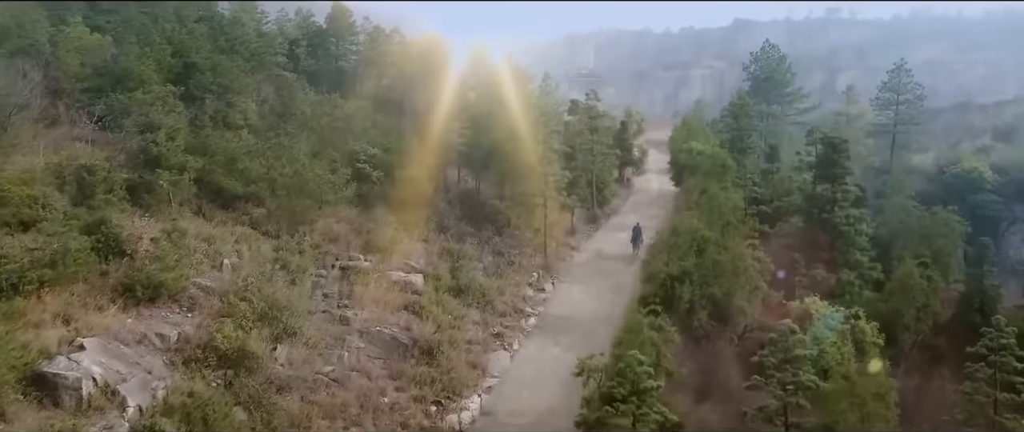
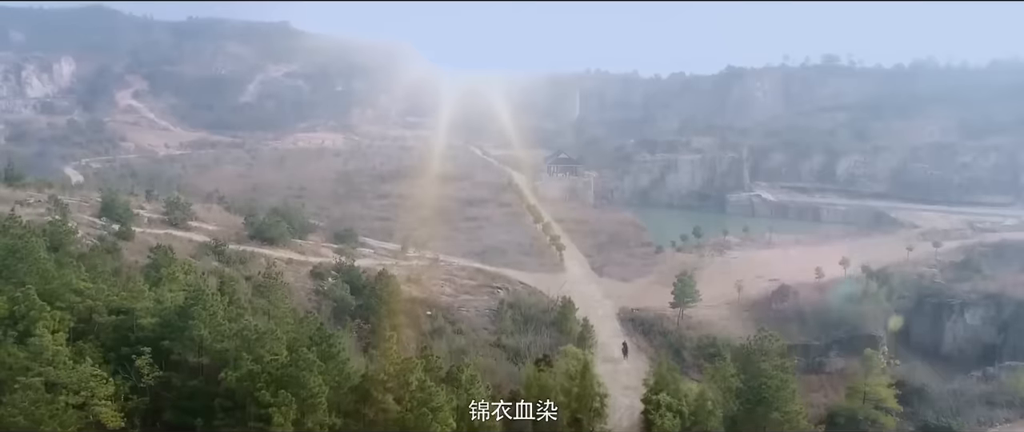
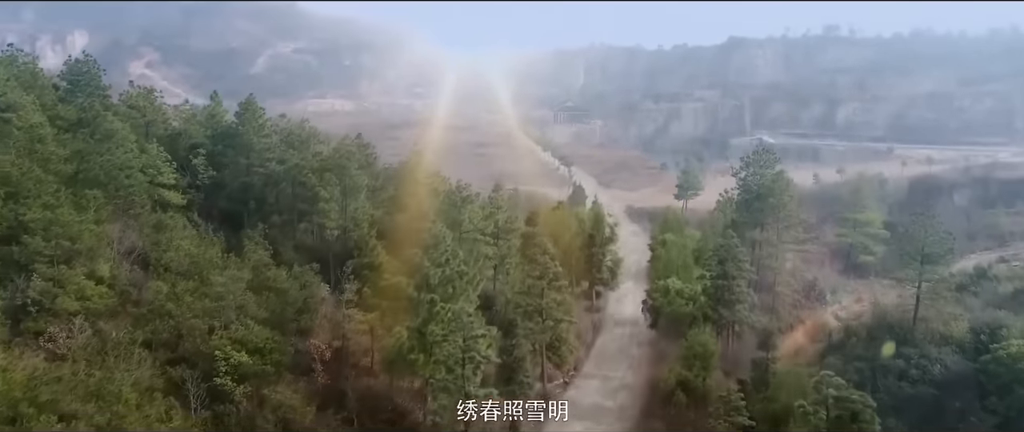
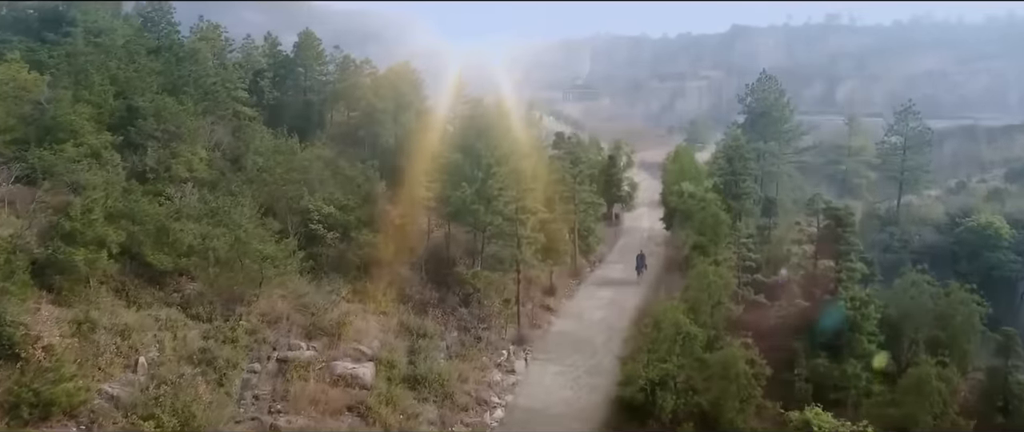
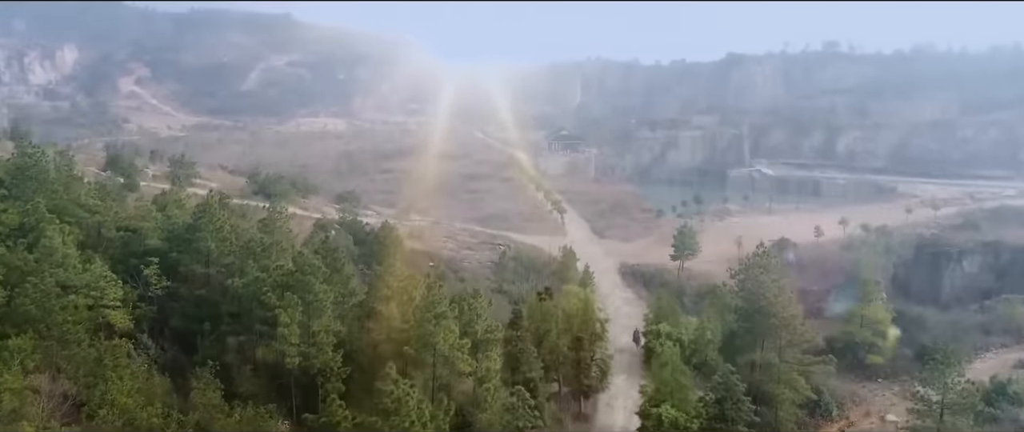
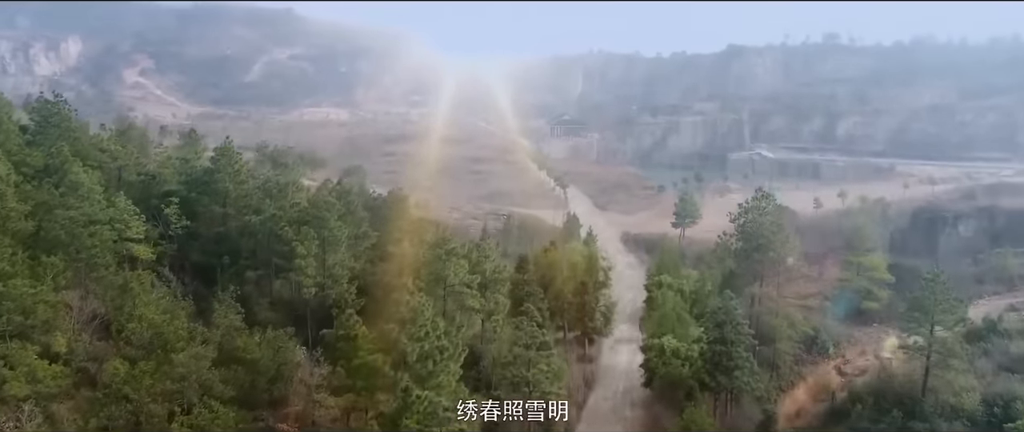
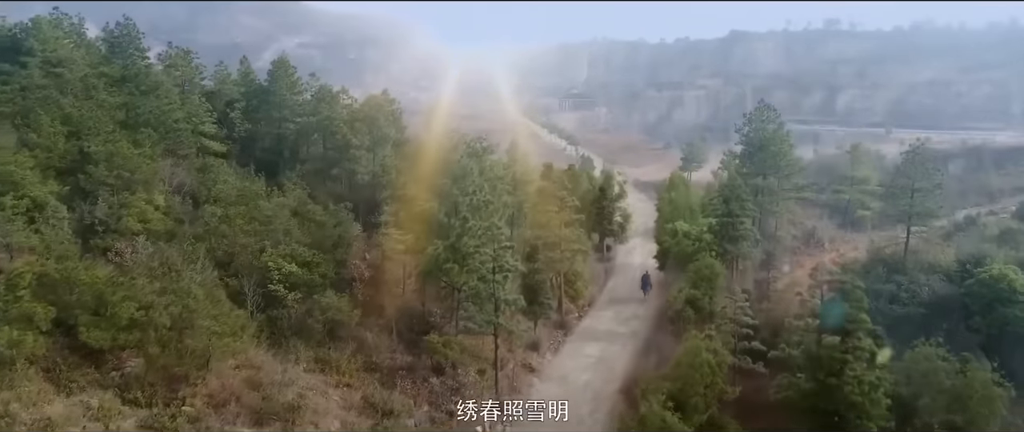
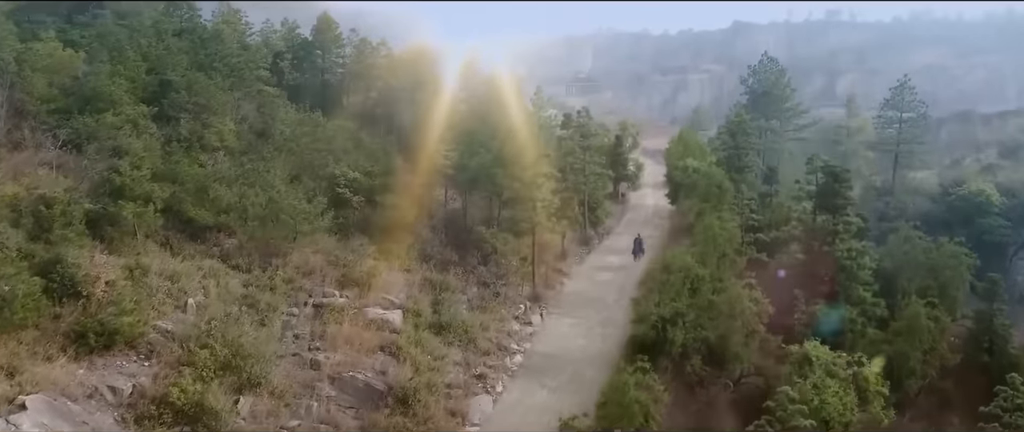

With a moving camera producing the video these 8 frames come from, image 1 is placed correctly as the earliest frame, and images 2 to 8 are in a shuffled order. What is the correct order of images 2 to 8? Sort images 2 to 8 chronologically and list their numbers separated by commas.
8, 4, 7, 3, 6, 5, 2
